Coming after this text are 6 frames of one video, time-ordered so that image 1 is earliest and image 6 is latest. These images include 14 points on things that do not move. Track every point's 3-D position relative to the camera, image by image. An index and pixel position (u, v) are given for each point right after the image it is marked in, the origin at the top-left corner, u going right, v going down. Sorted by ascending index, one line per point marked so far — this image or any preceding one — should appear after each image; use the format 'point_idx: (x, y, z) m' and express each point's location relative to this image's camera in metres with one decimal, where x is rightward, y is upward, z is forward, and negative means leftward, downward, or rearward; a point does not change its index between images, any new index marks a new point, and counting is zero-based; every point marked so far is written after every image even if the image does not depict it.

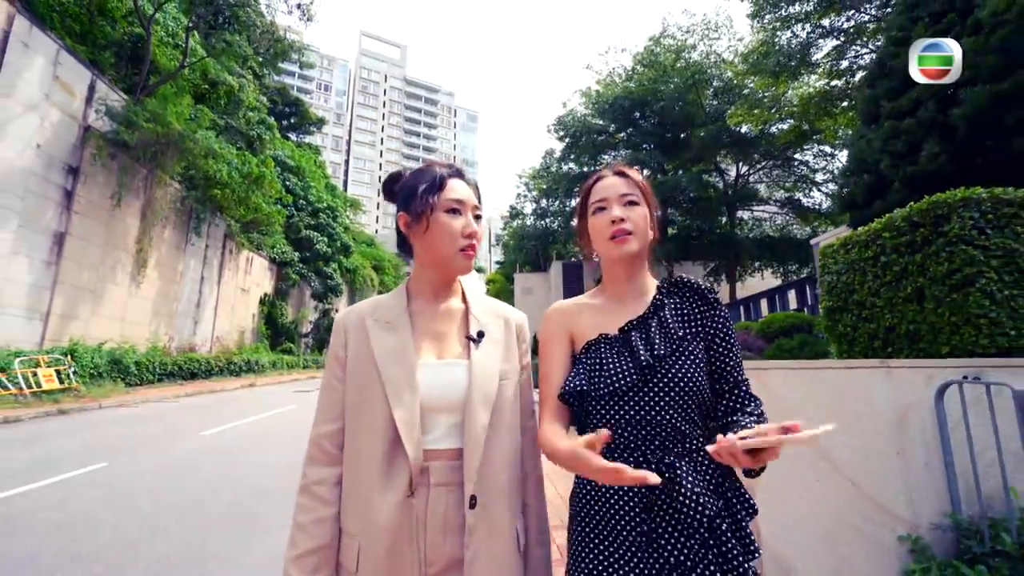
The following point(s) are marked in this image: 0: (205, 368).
0: (-10.6, -2.8, +19.7) m
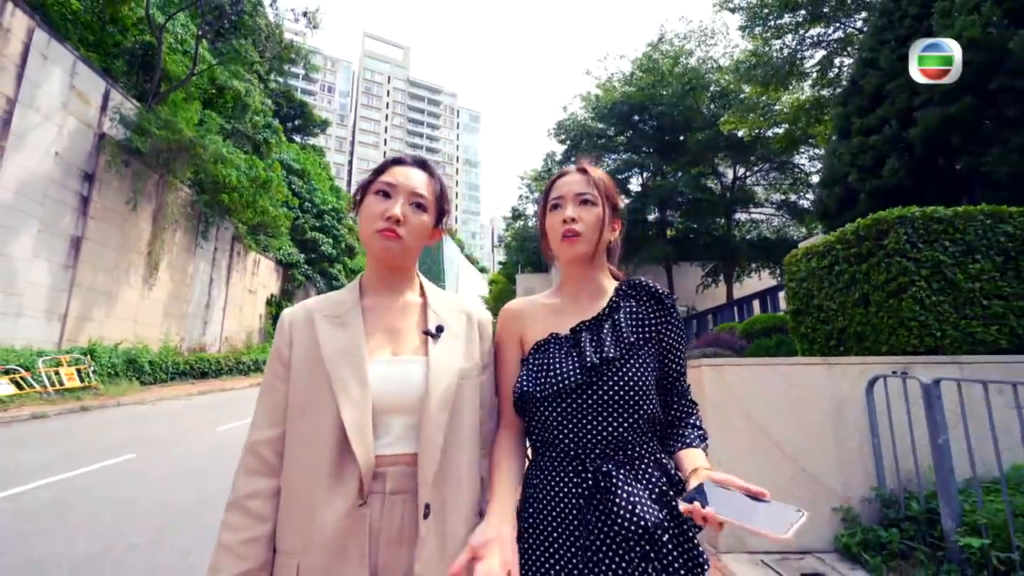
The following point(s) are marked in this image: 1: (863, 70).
0: (-10.5, -2.8, +20.3) m
1: (+4.0, +2.5, +6.5) m
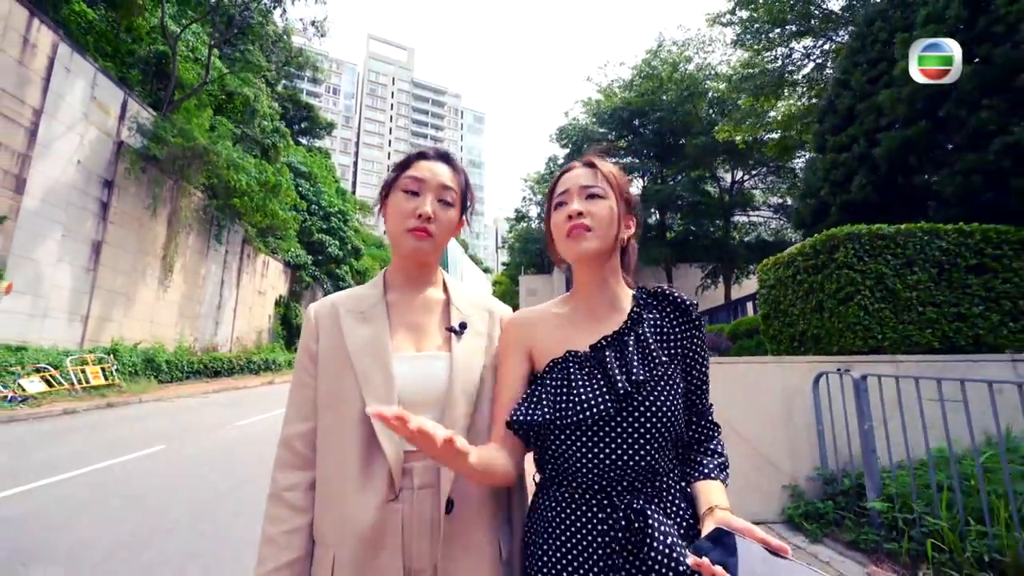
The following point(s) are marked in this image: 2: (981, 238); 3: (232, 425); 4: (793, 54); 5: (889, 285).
0: (-10.4, -2.9, +20.9) m
1: (+4.0, +2.5, +7.0) m
2: (+3.5, +0.4, +4.3) m
3: (-5.4, -2.6, +10.9) m
4: (+6.1, +5.1, +12.3) m
5: (+2.8, 0.0, +4.2) m
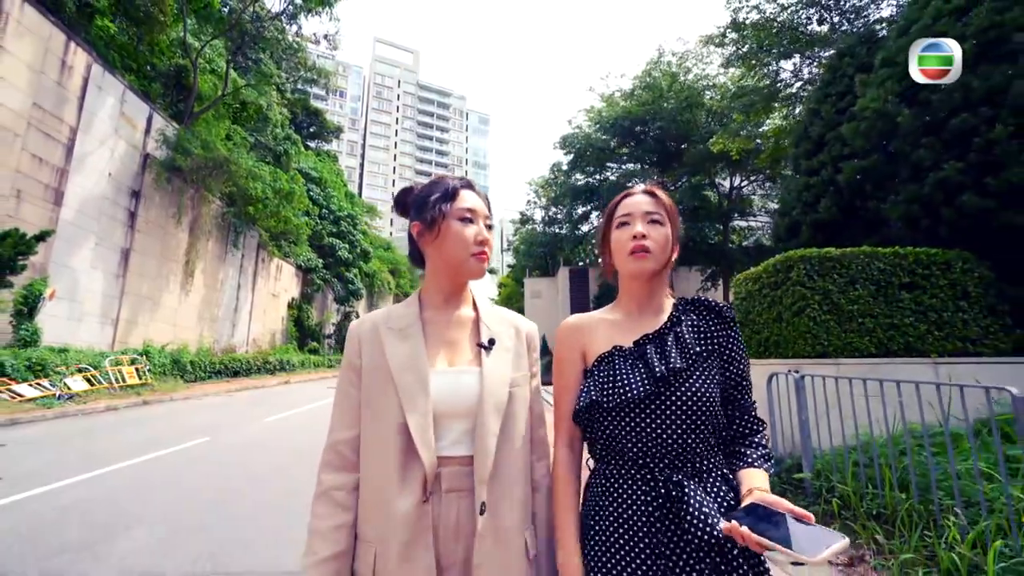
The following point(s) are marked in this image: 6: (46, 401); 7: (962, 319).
0: (-10.2, -3.0, +21.8) m
1: (+4.1, +2.4, +7.8) m
2: (+3.6, +0.2, +5.1) m
3: (-5.2, -2.8, +11.8) m
4: (+6.2, +5.0, +13.1) m
5: (+2.9, -0.1, +5.1) m
6: (-8.9, -2.2, +10.8) m
7: (+4.0, -0.3, +5.0) m
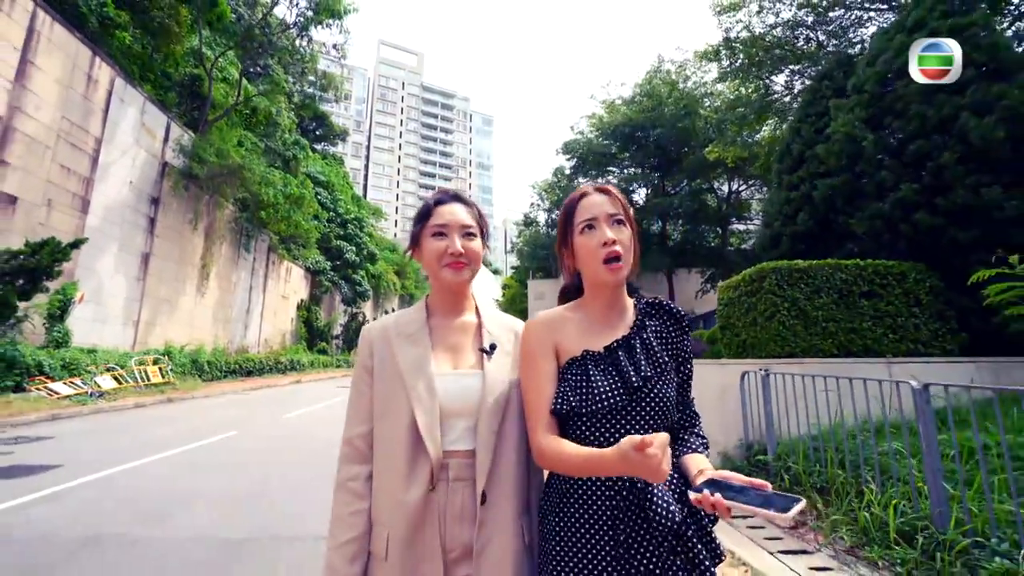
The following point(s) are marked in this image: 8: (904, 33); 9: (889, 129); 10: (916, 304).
0: (-10.1, -3.1, +22.6) m
1: (+4.2, +2.3, +8.5) m
2: (+3.6, +0.2, +5.7) m
3: (-5.2, -2.8, +12.5) m
4: (+6.3, +4.9, +13.7) m
5: (+2.9, -0.2, +5.7) m
6: (-8.8, -2.2, +11.6) m
7: (+4.0, -0.4, +5.6) m
8: (+4.8, +3.1, +6.9) m
9: (+4.5, +1.9, +6.8) m
10: (+4.1, -0.2, +5.7) m
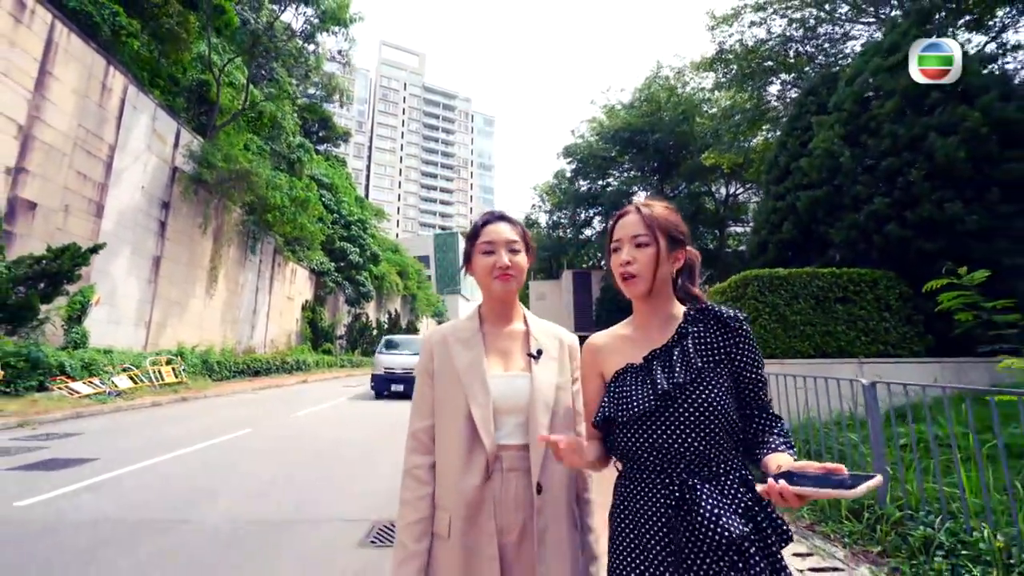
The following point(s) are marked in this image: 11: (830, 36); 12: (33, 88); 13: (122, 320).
0: (-10.0, -3.2, +23.1) m
1: (+4.2, +2.2, +8.9) m
2: (+3.6, +0.1, +6.2) m
3: (-5.1, -2.9, +12.9) m
4: (+6.4, +4.8, +14.2) m
5: (+2.9, -0.3, +6.2) m
6: (-8.8, -2.3, +12.0) m
7: (+4.0, -0.4, +6.1) m
8: (+4.8, +3.0, +7.4) m
9: (+4.5, +1.8, +7.2) m
10: (+4.1, -0.2, +6.2) m
11: (+7.2, +5.7, +12.8) m
12: (-11.0, +4.6, +13.0) m
13: (-11.2, -0.9, +16.3) m
